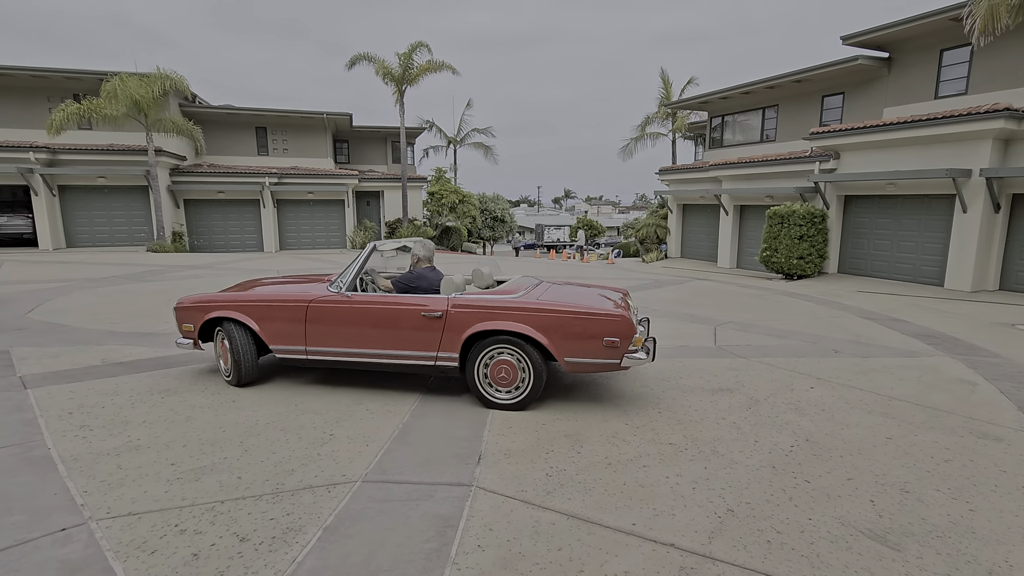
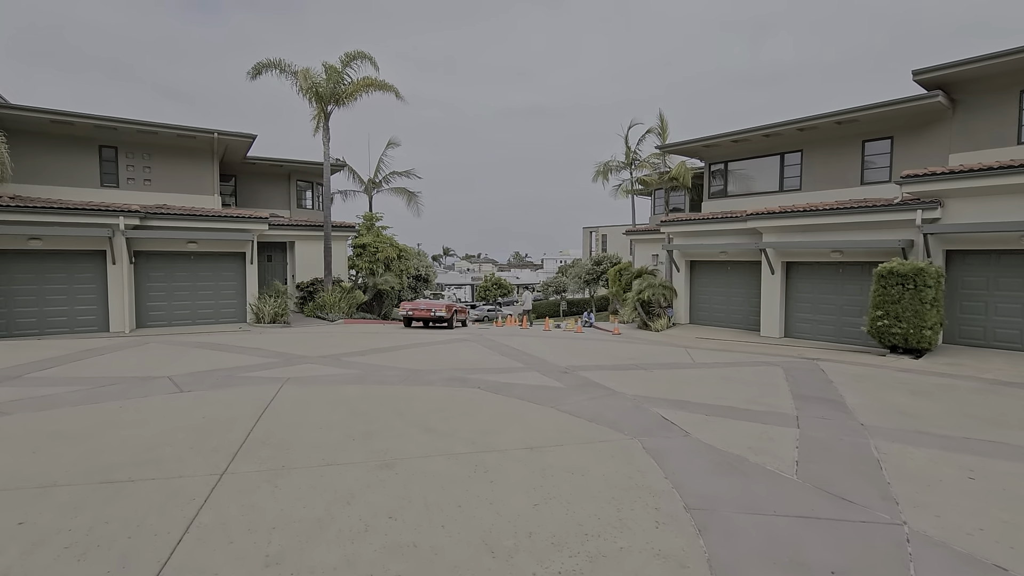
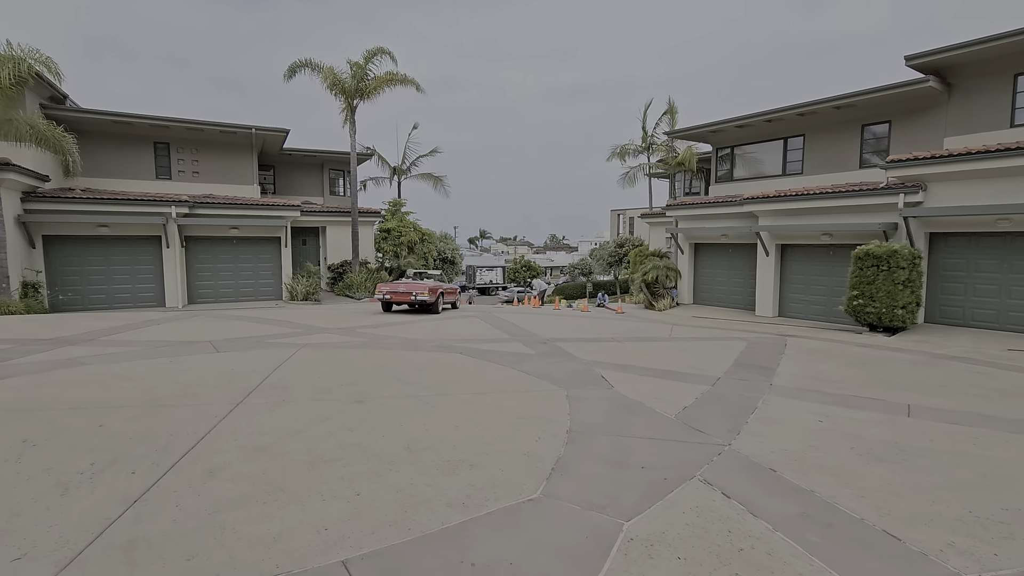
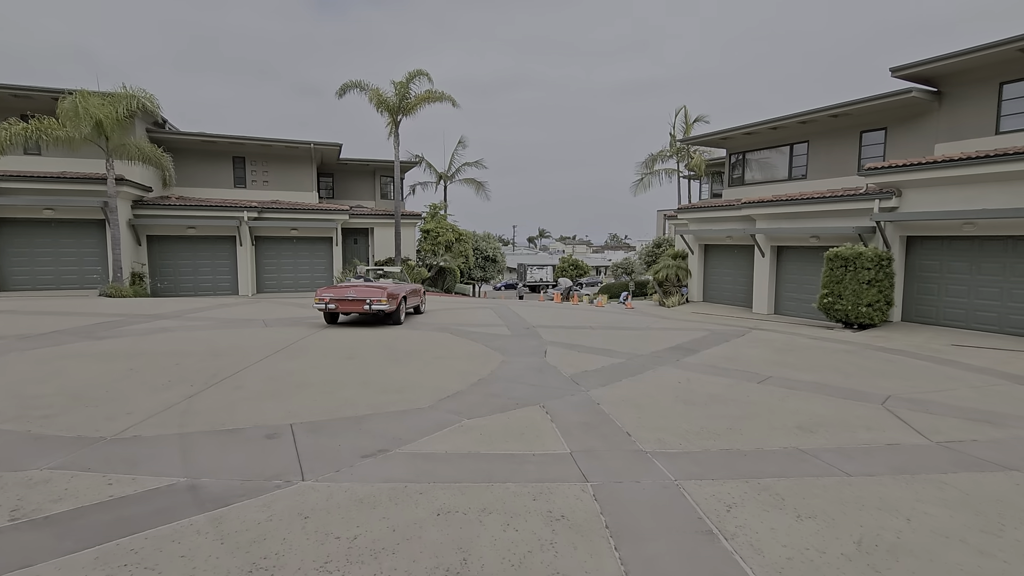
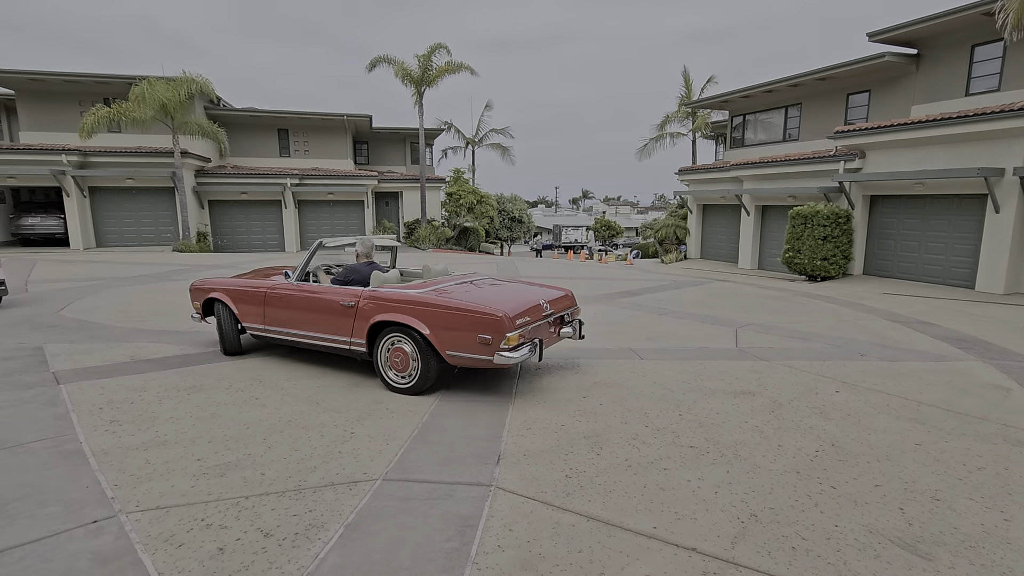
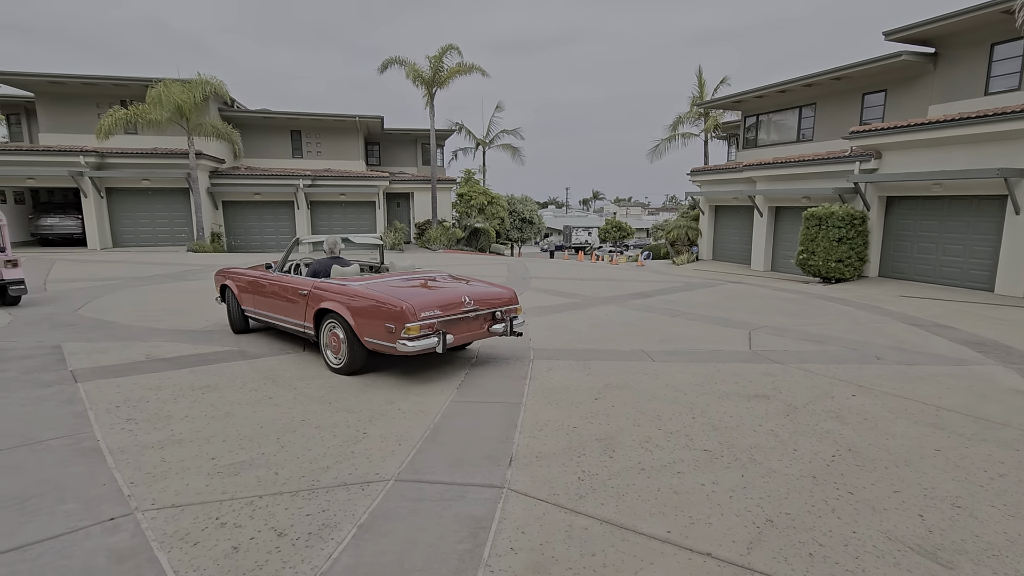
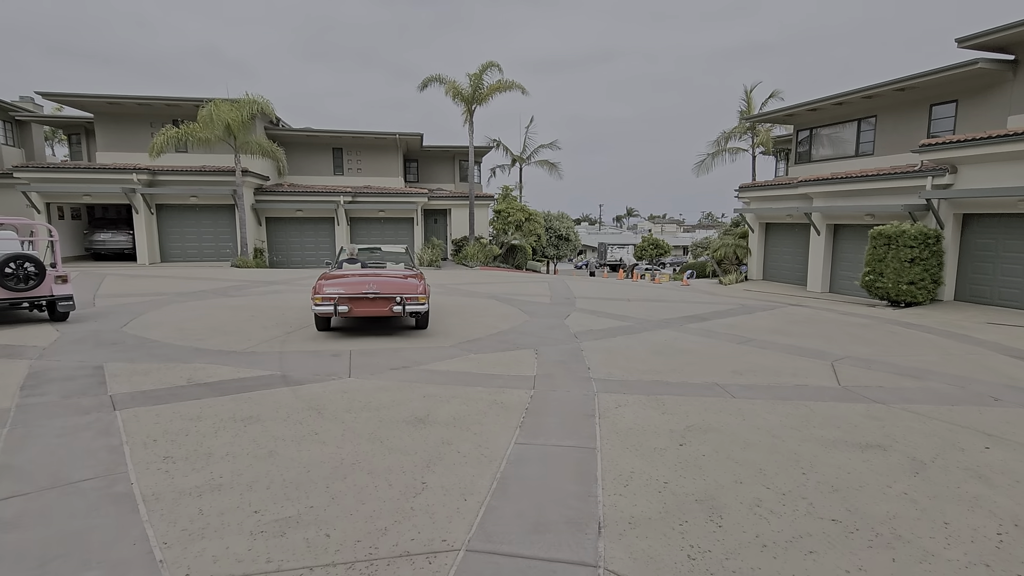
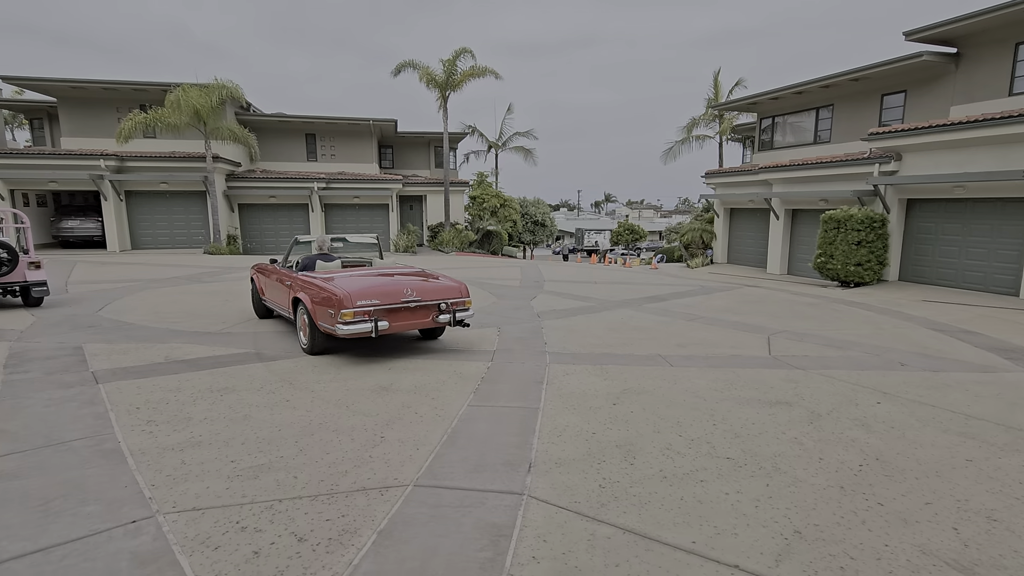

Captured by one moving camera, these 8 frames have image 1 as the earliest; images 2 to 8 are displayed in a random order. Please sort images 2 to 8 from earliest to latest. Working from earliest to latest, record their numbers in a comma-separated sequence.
5, 6, 8, 7, 4, 3, 2
